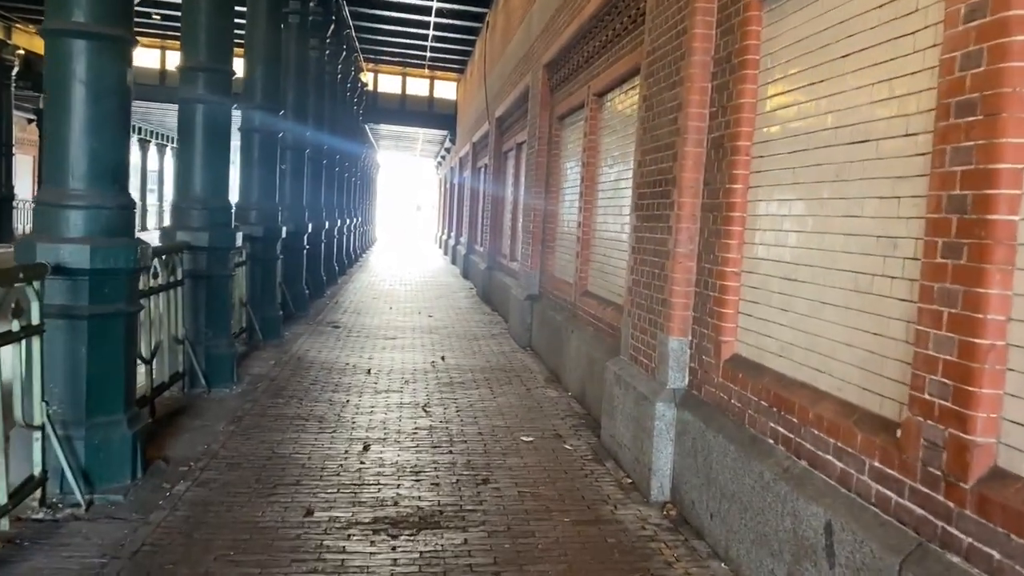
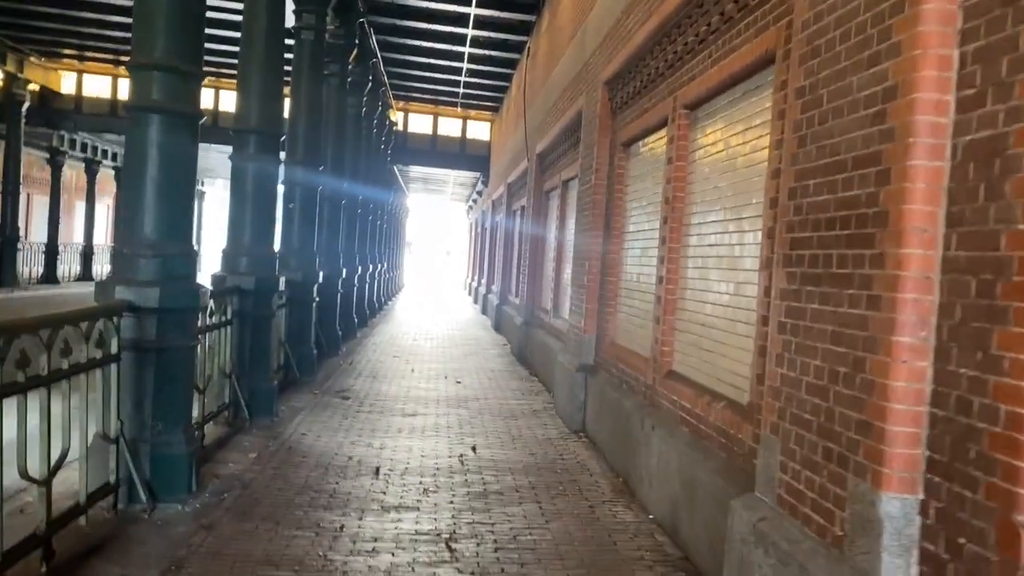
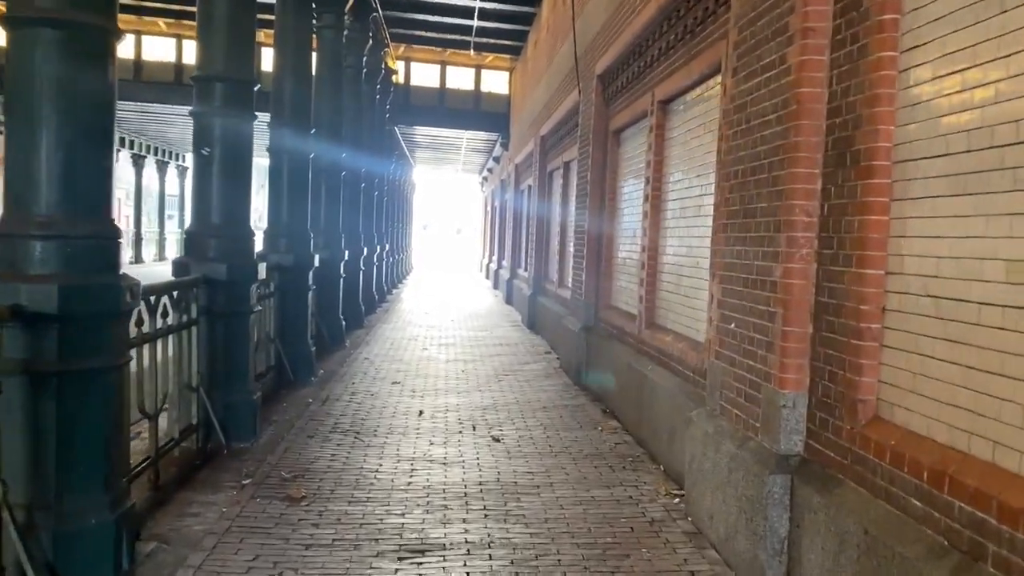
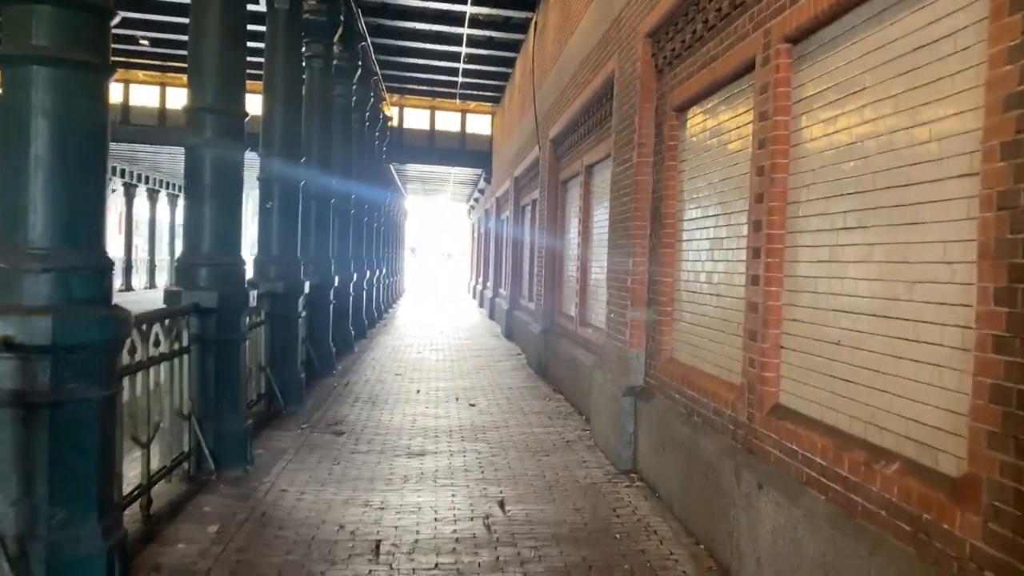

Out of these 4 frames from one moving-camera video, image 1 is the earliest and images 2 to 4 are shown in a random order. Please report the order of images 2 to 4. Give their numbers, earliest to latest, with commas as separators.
2, 4, 3
